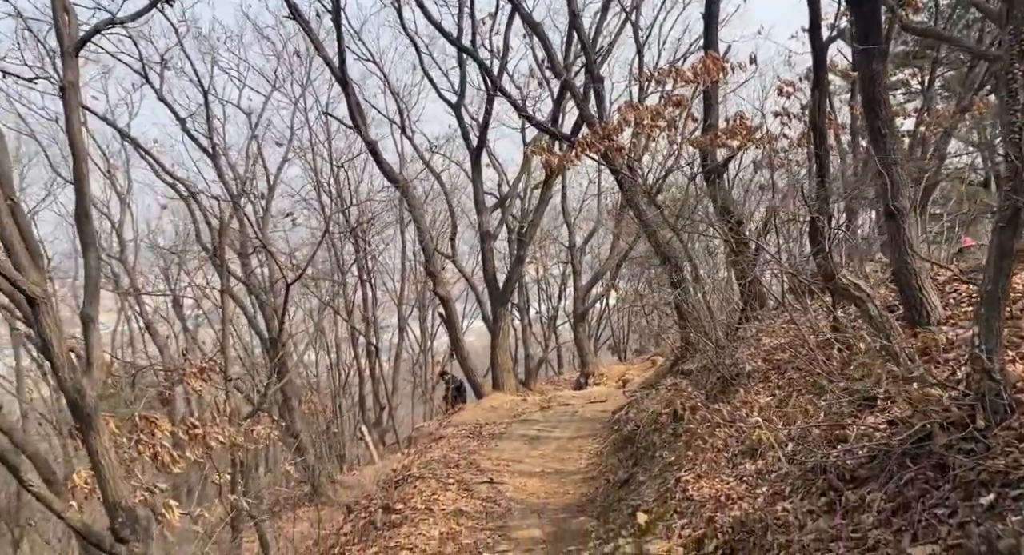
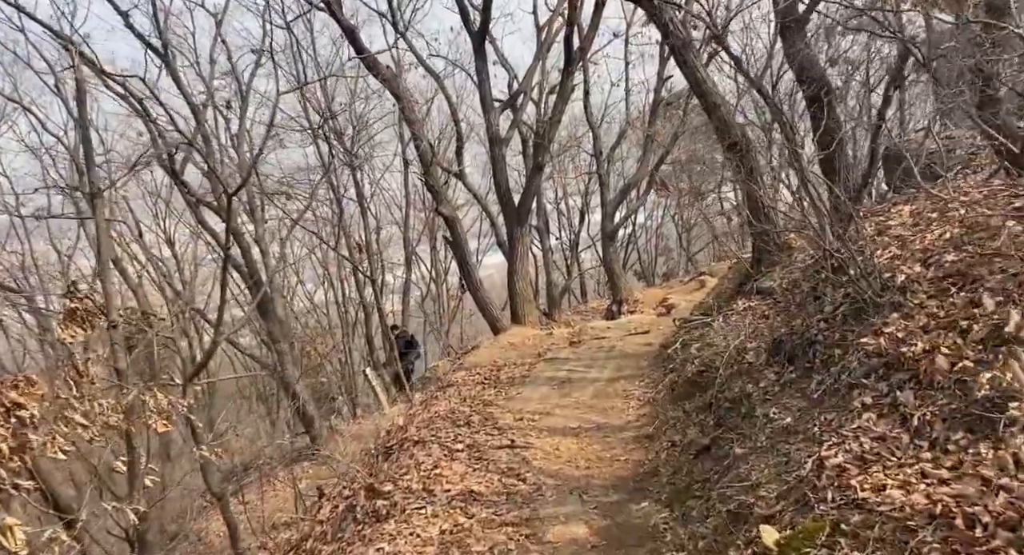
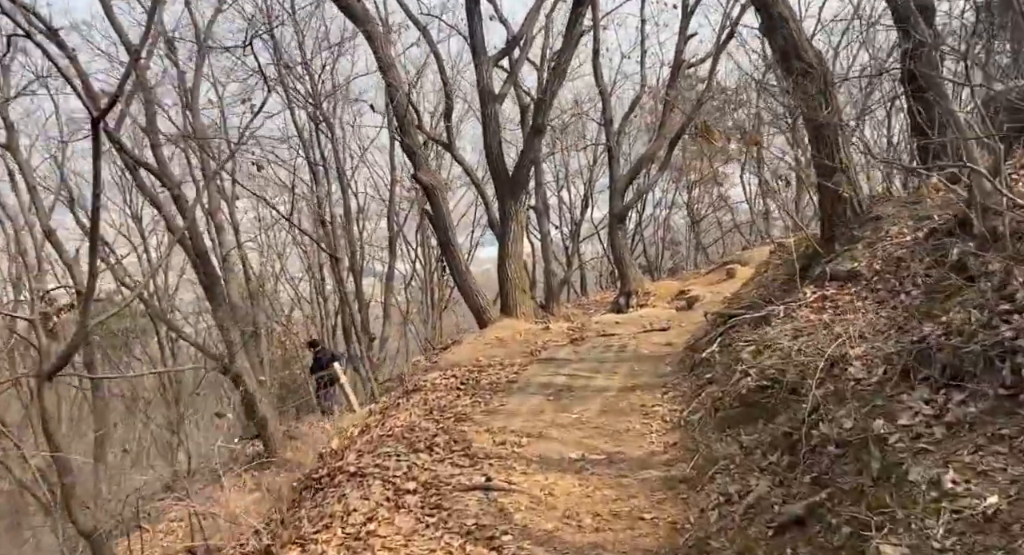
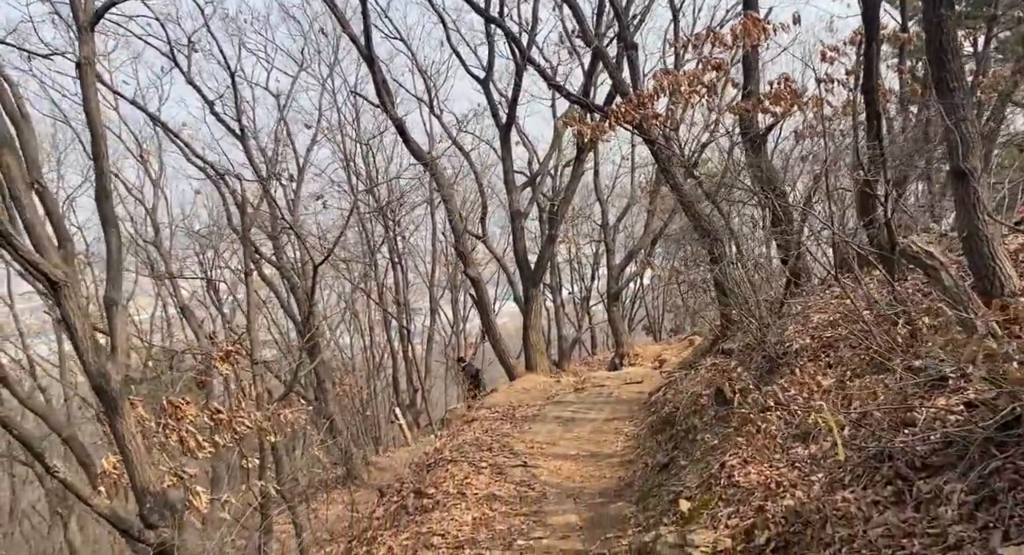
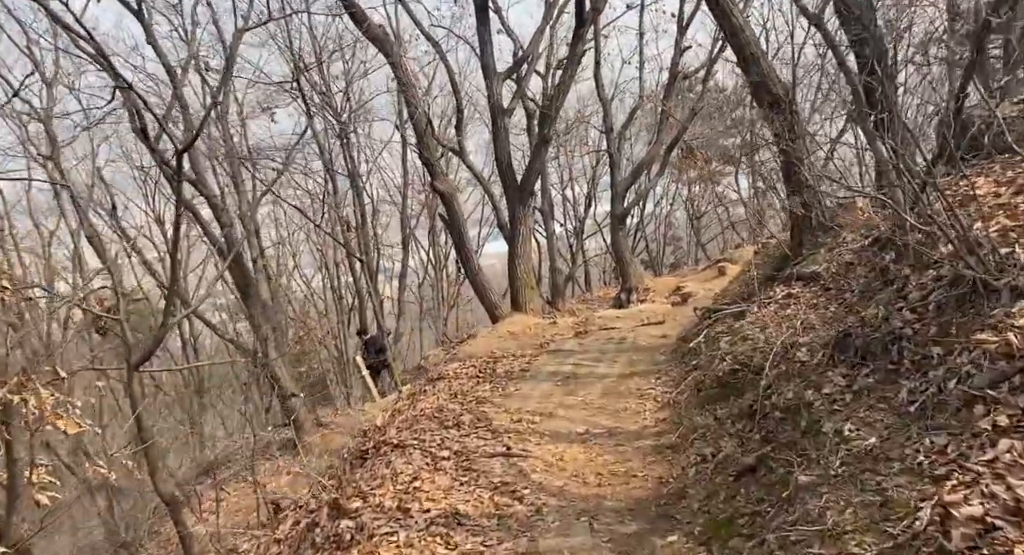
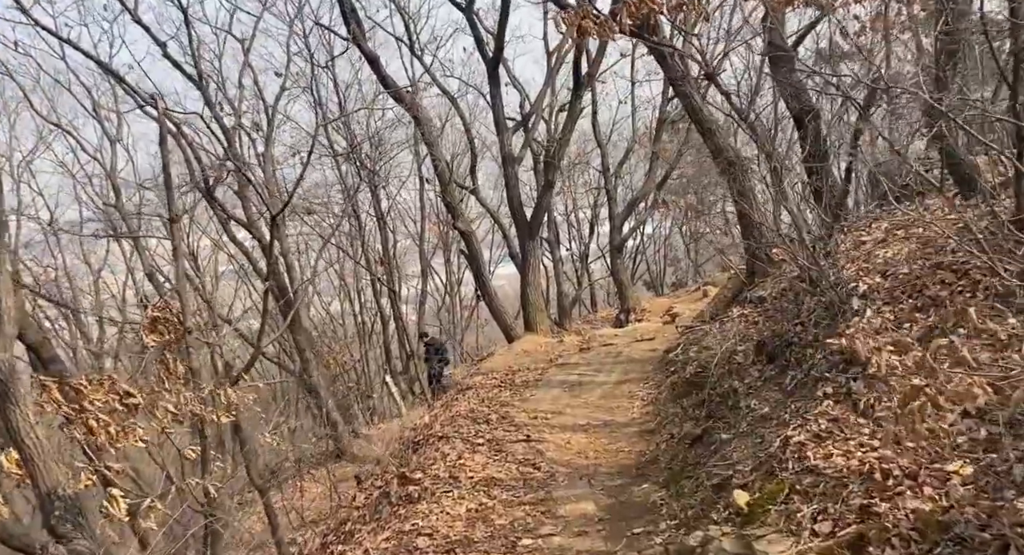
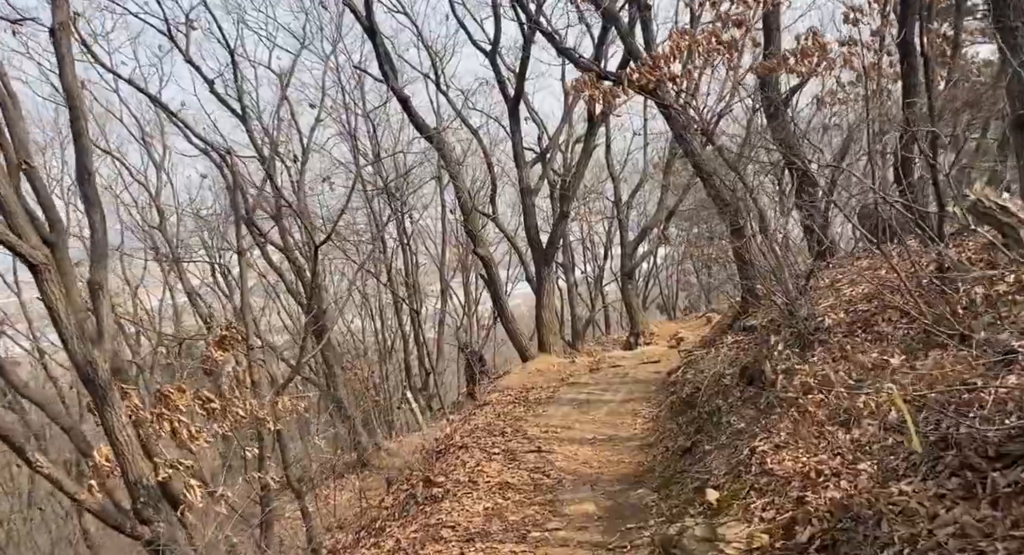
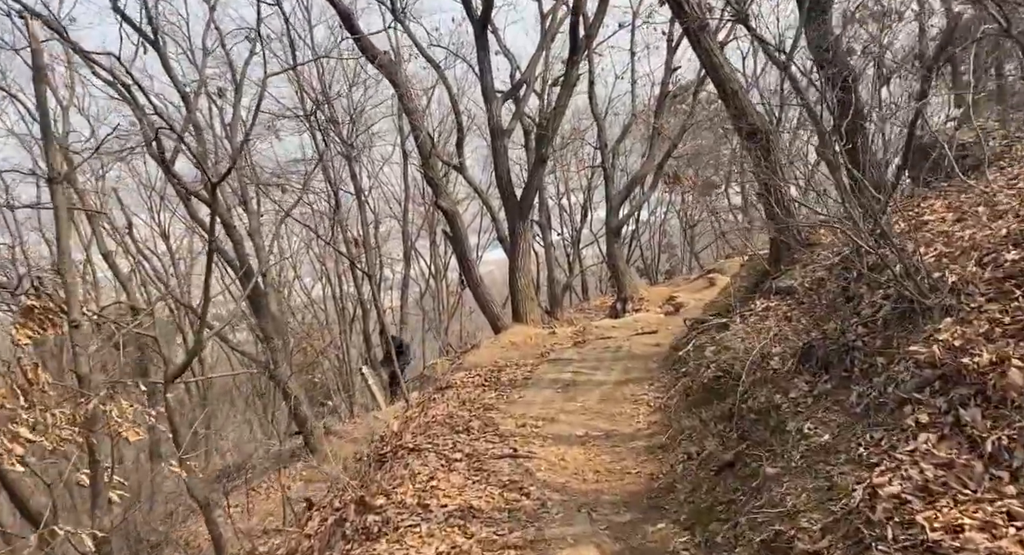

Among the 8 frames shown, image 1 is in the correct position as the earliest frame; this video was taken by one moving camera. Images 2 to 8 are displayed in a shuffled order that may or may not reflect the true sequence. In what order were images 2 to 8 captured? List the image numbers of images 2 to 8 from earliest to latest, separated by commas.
4, 7, 6, 2, 8, 5, 3
